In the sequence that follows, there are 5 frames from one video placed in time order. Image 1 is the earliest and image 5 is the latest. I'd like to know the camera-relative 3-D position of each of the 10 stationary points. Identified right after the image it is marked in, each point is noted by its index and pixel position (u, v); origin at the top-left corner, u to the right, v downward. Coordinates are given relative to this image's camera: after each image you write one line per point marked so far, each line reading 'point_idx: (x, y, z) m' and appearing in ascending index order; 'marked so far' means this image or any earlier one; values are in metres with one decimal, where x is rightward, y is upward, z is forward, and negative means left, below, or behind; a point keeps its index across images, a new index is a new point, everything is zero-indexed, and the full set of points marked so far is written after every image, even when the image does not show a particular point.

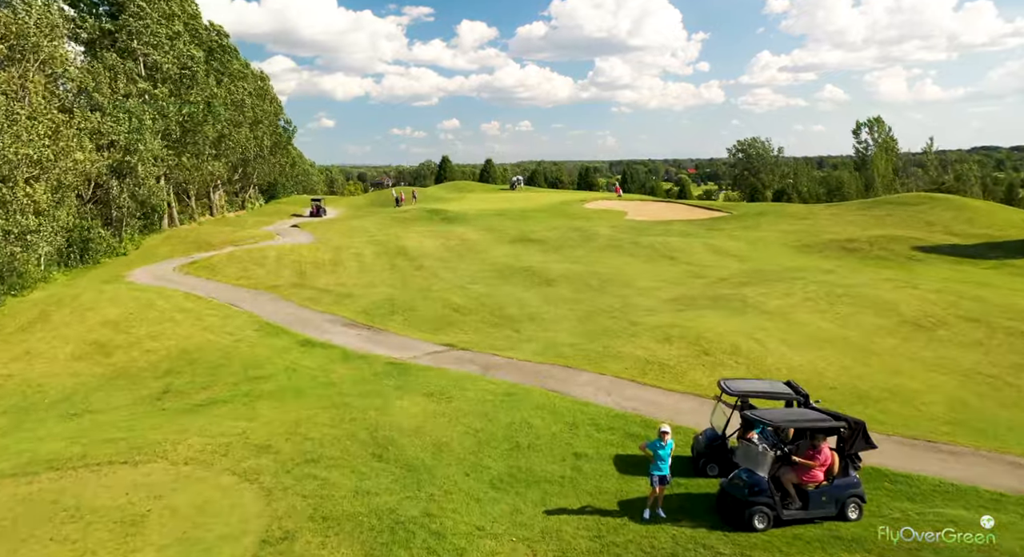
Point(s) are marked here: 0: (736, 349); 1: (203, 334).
0: (+6.1, -1.9, +15.2) m
1: (-9.4, -1.7, +16.9) m
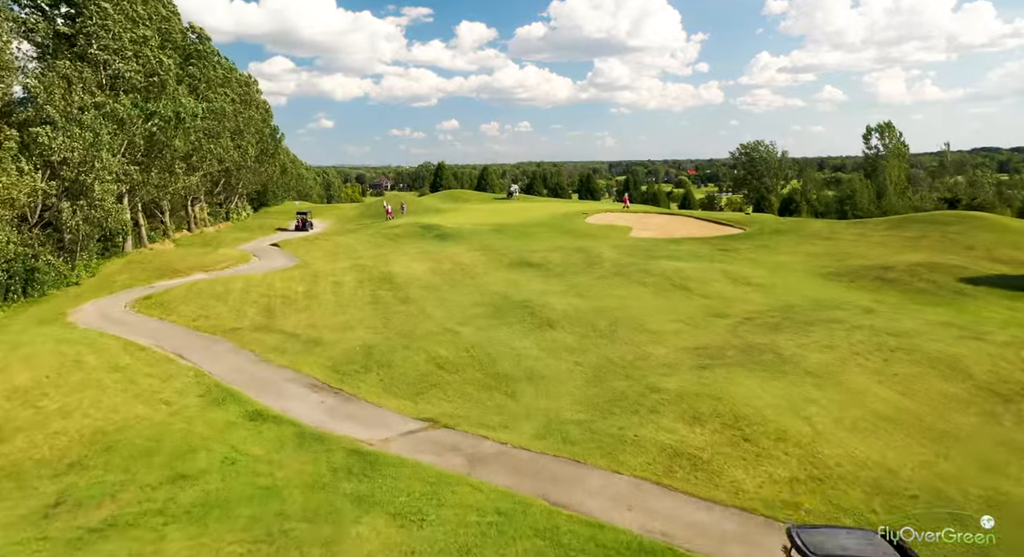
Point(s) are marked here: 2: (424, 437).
0: (+6.0, -3.4, +12.2) m
1: (-9.5, -3.2, +13.9) m
2: (-2.0, -3.7, +12.8) m
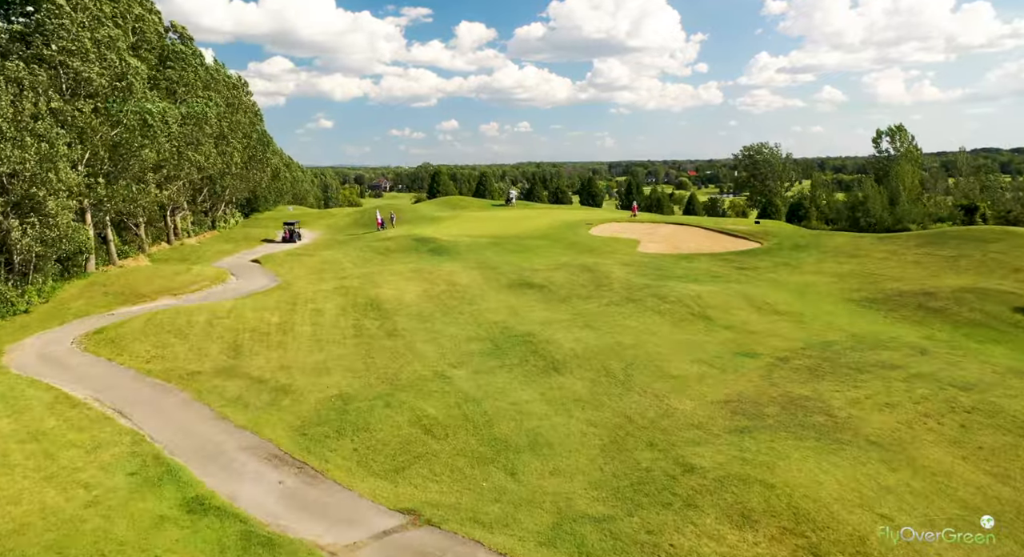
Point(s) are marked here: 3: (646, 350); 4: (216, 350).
0: (+6.0, -4.5, +9.6) m
1: (-9.5, -4.3, +11.2) m
2: (-2.0, -4.8, +10.1) m
3: (+4.7, -2.5, +19.4) m
4: (-10.1, -2.4, +19.0) m
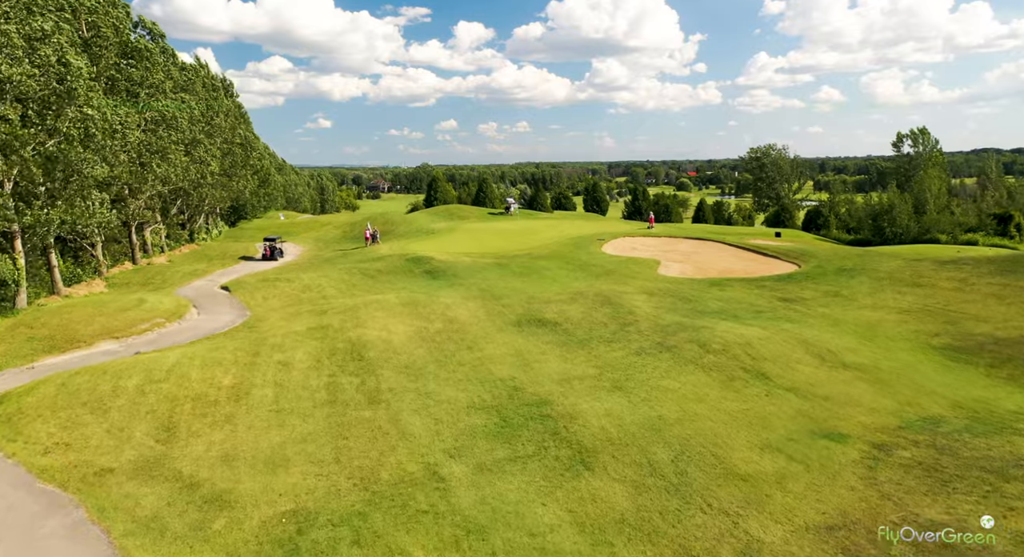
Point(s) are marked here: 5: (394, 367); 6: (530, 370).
0: (+6.4, -6.1, +5.3) m
1: (-9.1, -5.9, +6.9) m
2: (-1.6, -6.4, +5.8) m
3: (+5.0, -4.1, +15.0) m
4: (-9.8, -4.0, +14.7) m
5: (-4.2, -3.1, +19.9) m
6: (+0.6, -3.2, +19.6) m
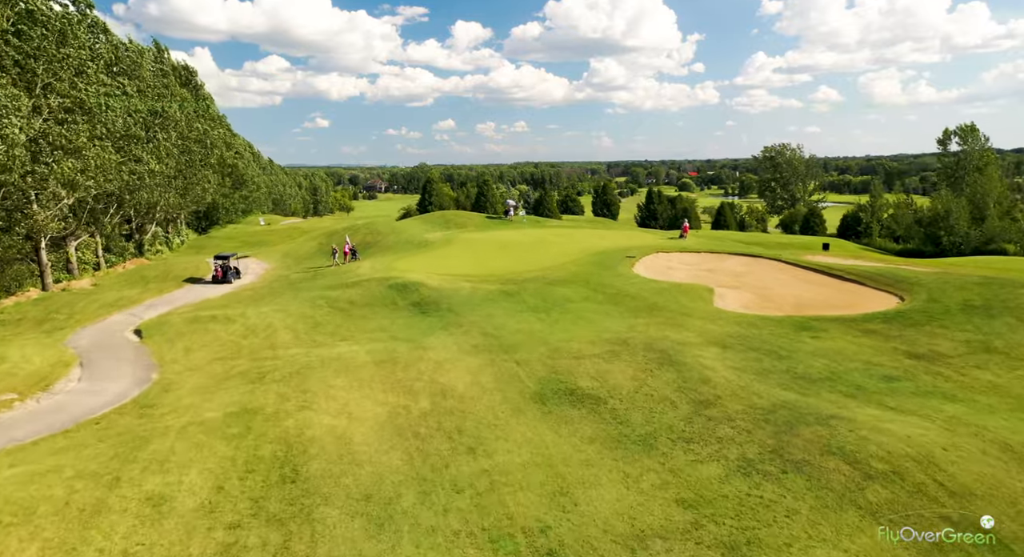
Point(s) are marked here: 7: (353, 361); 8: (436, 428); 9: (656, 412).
0: (+7.1, -7.7, -2.7) m
1: (-8.4, -7.5, -1.1) m
2: (-0.9, -8.0, -2.2) m
3: (+5.7, -5.7, +7.1) m
4: (-9.1, -5.6, +6.7) m
5: (-3.6, -4.7, +12.0) m
6: (+1.3, -4.8, +11.7) m
7: (-5.5, -2.8, +19.2) m
8: (-2.1, -4.0, +15.4) m
9: (+4.1, -3.7, +15.9) m
